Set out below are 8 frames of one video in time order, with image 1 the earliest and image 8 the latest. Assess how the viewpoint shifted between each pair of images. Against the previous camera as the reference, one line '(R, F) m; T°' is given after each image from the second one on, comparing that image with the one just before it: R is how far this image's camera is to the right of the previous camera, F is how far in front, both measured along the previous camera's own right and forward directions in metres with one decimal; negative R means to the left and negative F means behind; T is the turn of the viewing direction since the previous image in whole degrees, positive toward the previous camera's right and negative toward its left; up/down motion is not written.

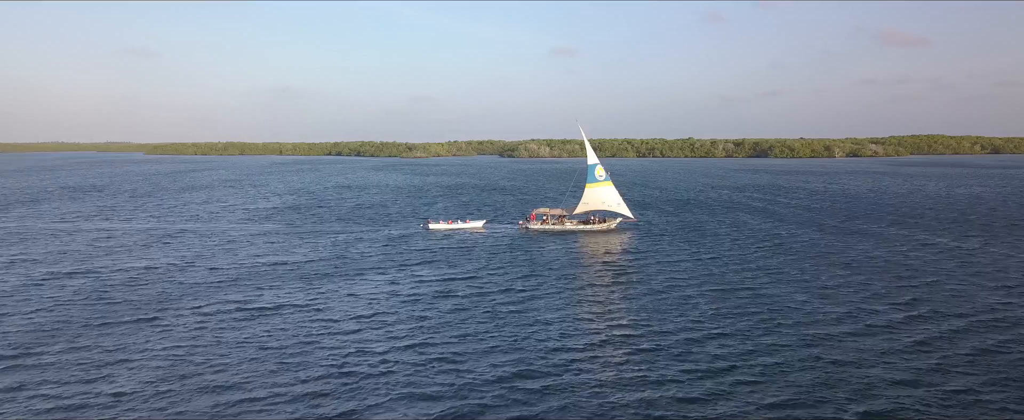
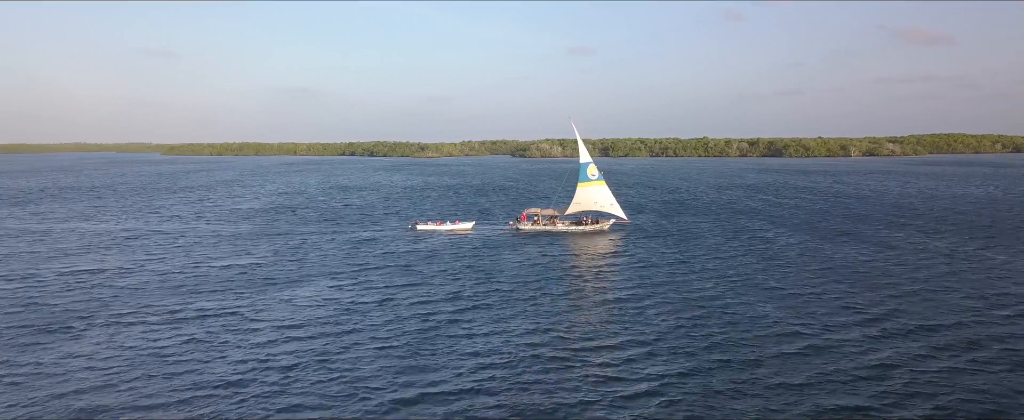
(+3.8, +2.7) m; -1°
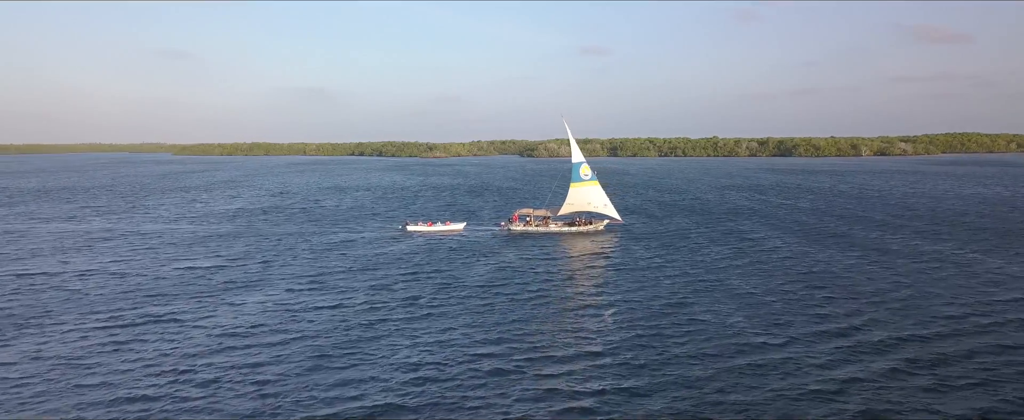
(+2.7, +1.9) m; -1°
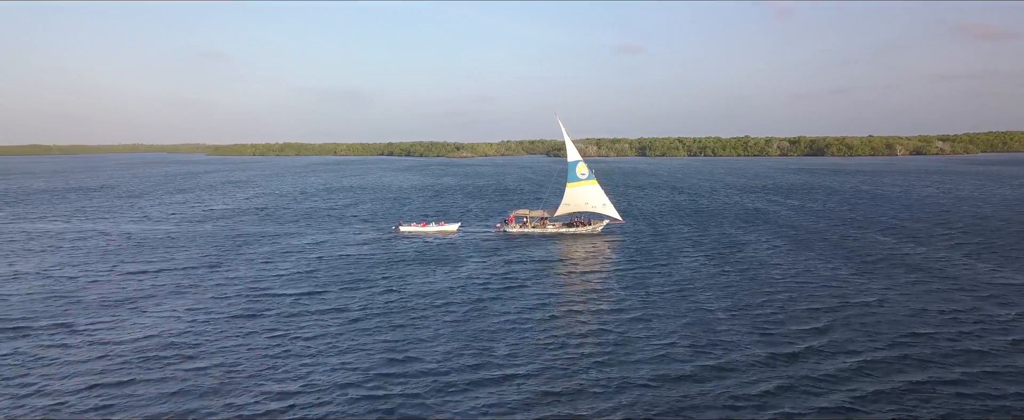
(+4.8, +3.4) m; -3°
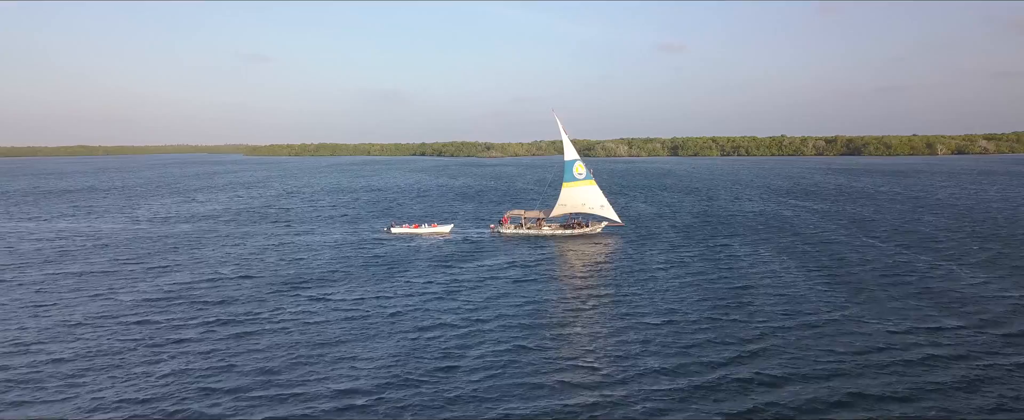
(+5.2, +3.5) m; -3°
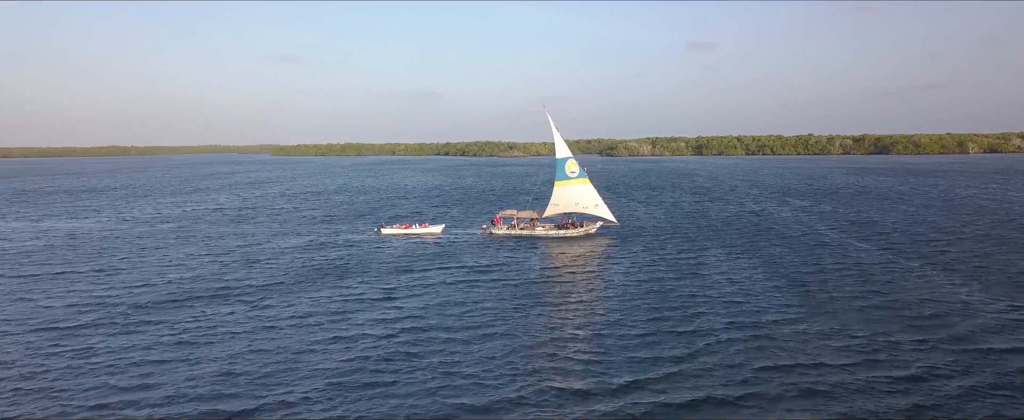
(+4.2, +2.4) m; -2°
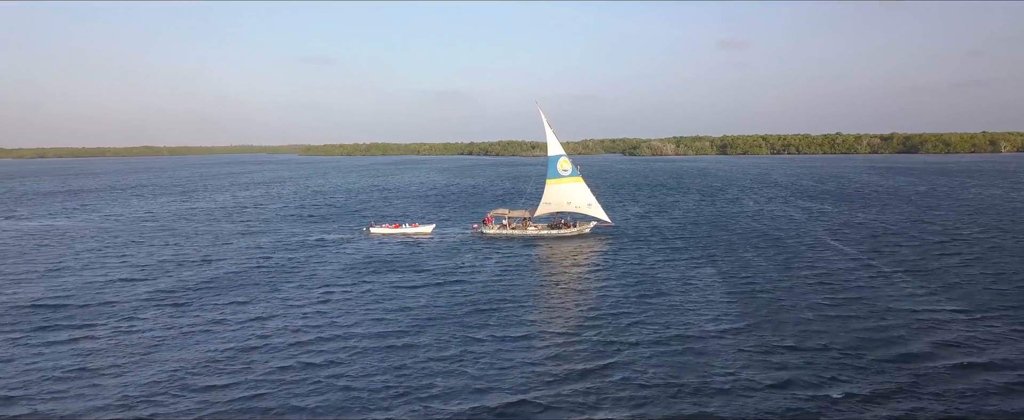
(+4.1, +2.2) m; -2°
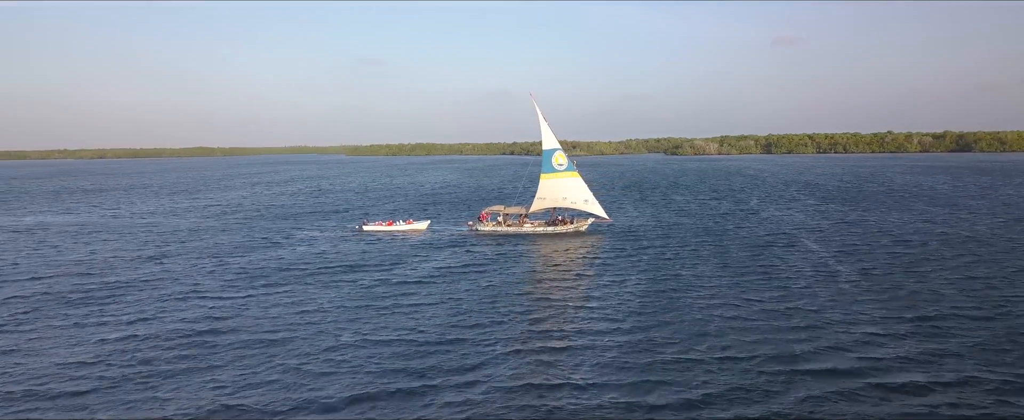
(+5.6, +2.7) m; -4°
